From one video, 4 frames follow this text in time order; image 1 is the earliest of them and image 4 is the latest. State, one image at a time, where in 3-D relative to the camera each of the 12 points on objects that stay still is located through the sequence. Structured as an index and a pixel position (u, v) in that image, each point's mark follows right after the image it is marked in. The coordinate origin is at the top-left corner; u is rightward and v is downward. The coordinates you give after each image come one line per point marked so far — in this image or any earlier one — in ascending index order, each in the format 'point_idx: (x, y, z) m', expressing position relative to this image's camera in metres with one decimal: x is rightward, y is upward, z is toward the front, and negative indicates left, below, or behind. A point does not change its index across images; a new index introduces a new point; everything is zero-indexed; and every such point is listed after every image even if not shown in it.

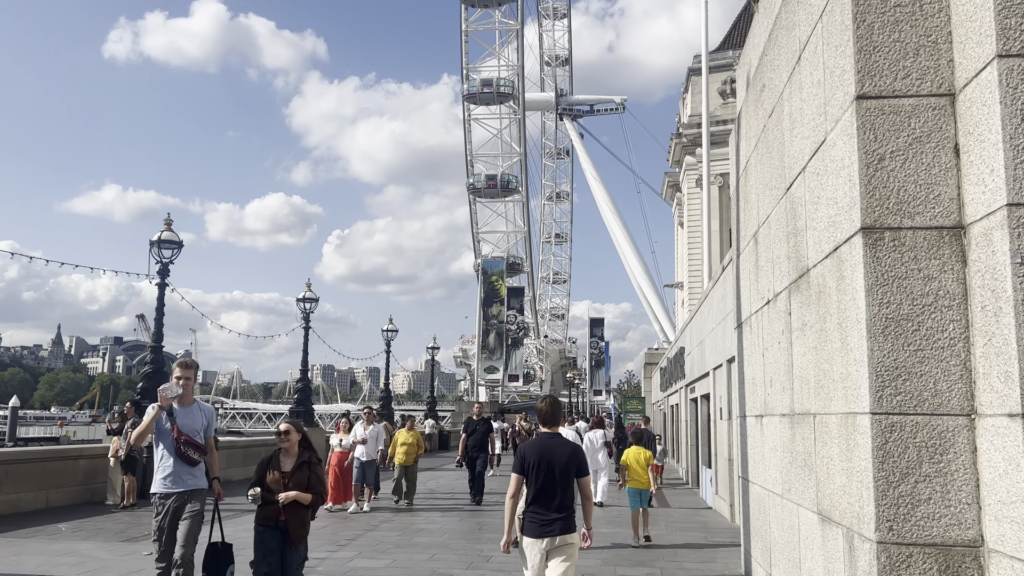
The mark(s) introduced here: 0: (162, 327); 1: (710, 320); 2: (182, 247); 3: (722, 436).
0: (-7.2, -0.8, +16.8) m
1: (+3.9, -0.6, +16.2) m
2: (-6.9, +0.9, +17.2) m
3: (+3.5, -2.5, +13.8) m
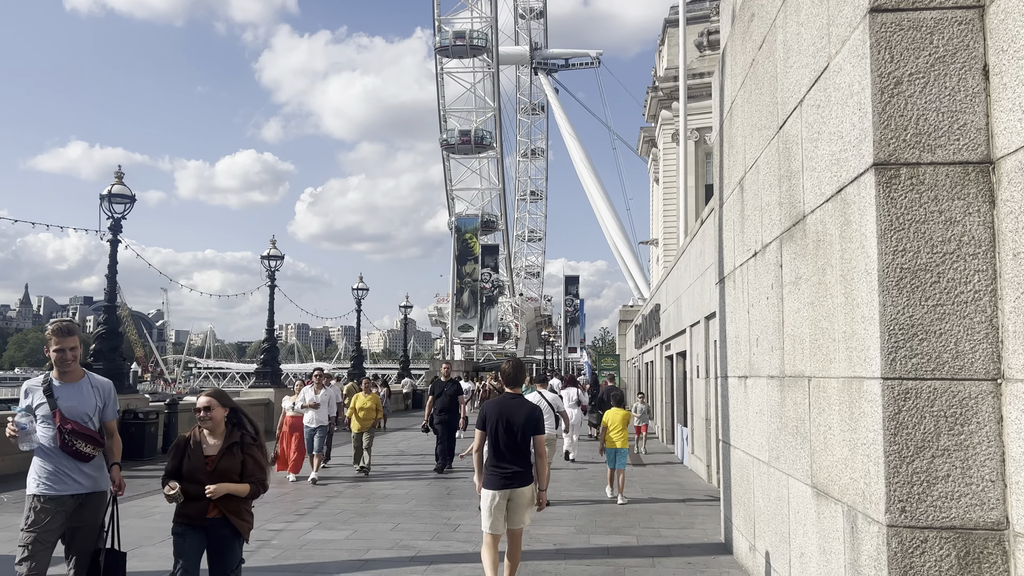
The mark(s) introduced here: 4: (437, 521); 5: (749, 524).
0: (-7.7, +0.1, +16.0) m
1: (+3.3, +0.2, +15.7) m
2: (-7.5, +1.7, +16.3) m
3: (+3.1, -1.7, +13.4) m
4: (-0.8, -2.5, +8.8) m
5: (+1.9, -1.9, +6.5) m
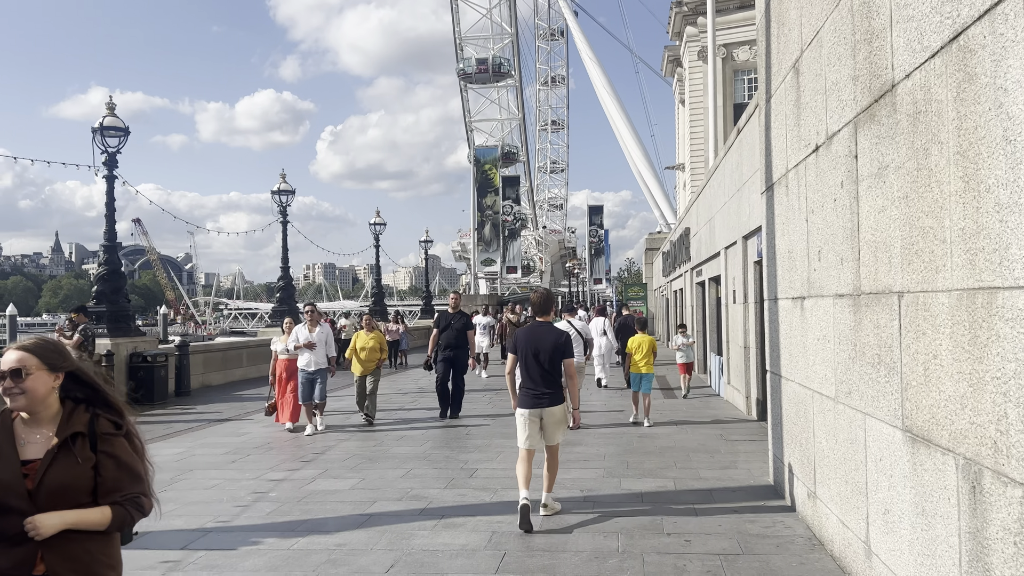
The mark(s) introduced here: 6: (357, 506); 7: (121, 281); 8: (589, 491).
0: (-7.4, +1.2, +15.1) m
1: (+3.7, +1.6, +14.5) m
2: (-7.2, +2.9, +15.3) m
3: (+3.4, -0.5, +12.4) m
4: (-0.6, -1.8, +8.0) m
5: (+2.0, -1.2, +5.6) m
6: (-1.3, -1.8, +6.7) m
7: (-7.2, +0.1, +15.1) m
8: (+0.7, -1.7, +7.0) m
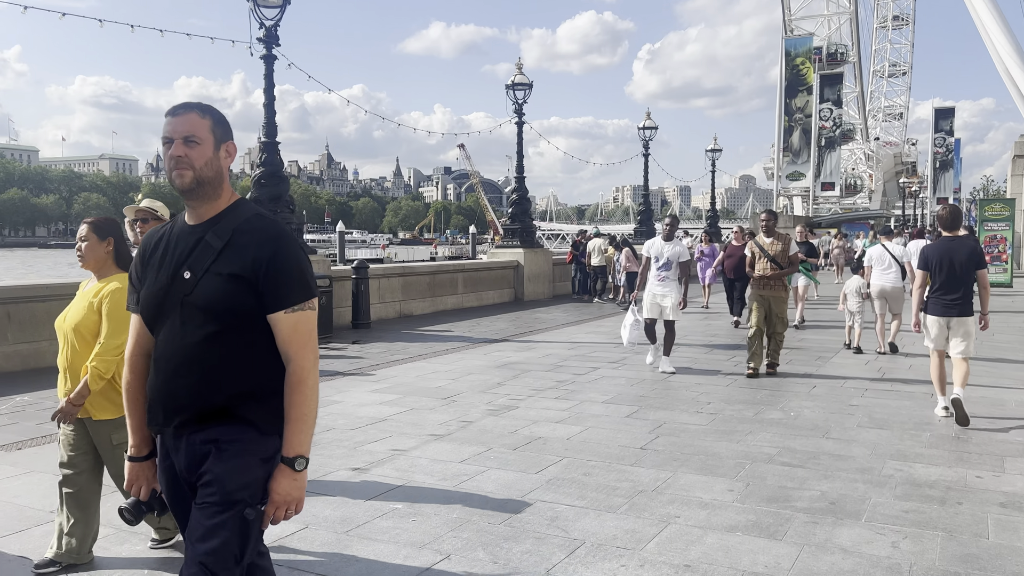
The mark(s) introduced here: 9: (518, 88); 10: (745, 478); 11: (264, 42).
0: (-3.6, +2.6, +12.4) m
1: (+6.4, +2.5, +7.7) m
2: (-3.4, +4.3, +12.3) m
3: (+5.3, +0.2, +6.0) m
4: (+0.1, -1.2, +3.6) m
5: (+1.6, -1.0, +0.3) m
6: (-1.1, -1.3, +2.6) m
7: (-3.5, +1.5, +12.3) m
8: (+0.8, -1.4, +2.2) m
9: (+0.1, +4.7, +19.1) m
10: (+1.4, -1.2, +5.1) m
11: (-3.7, +3.7, +12.4) m
